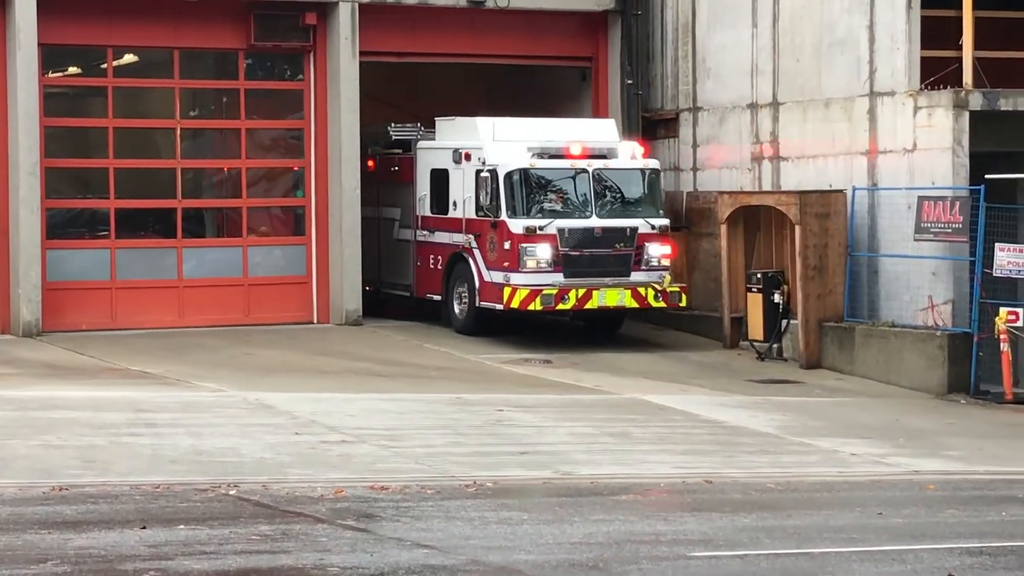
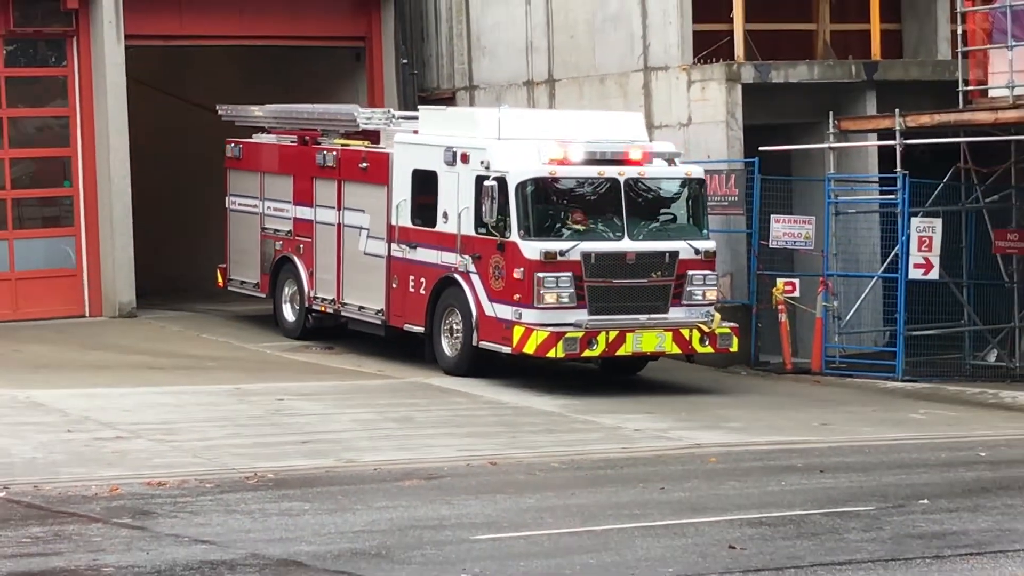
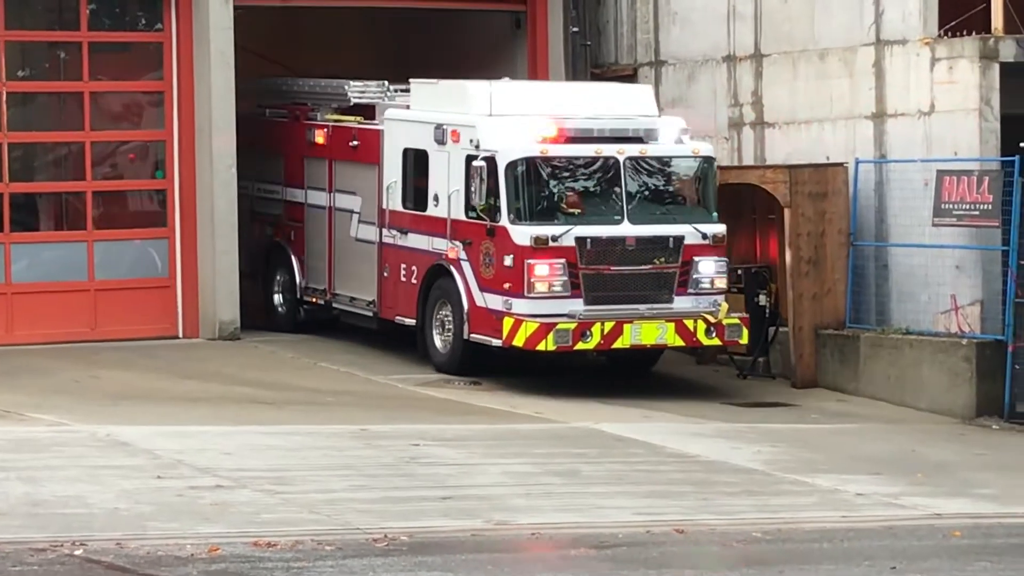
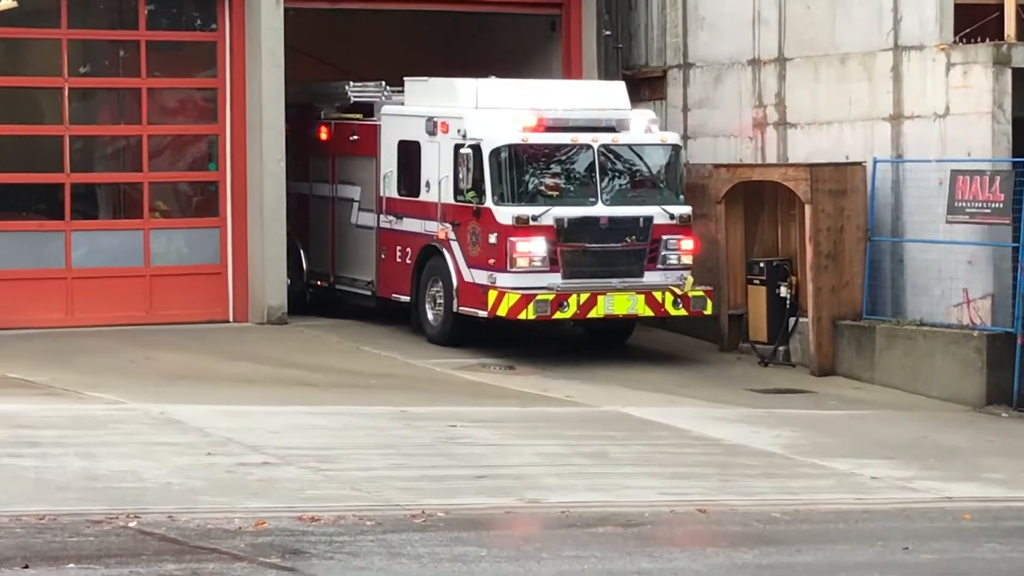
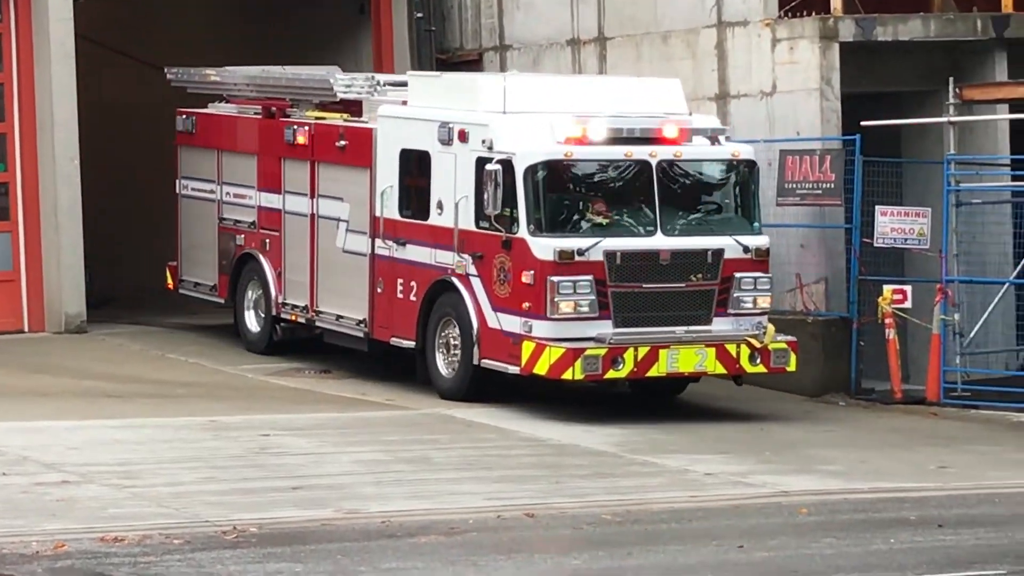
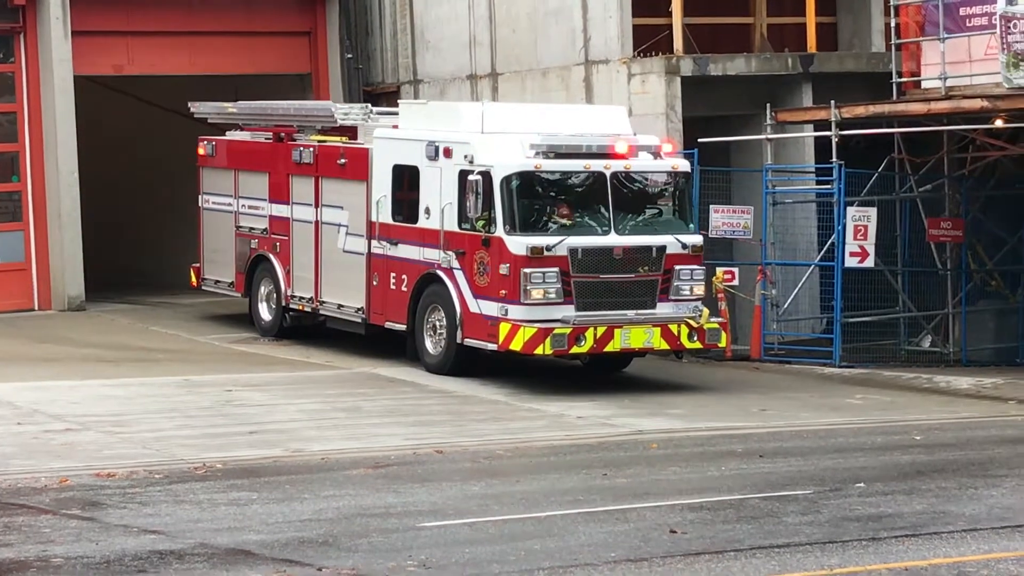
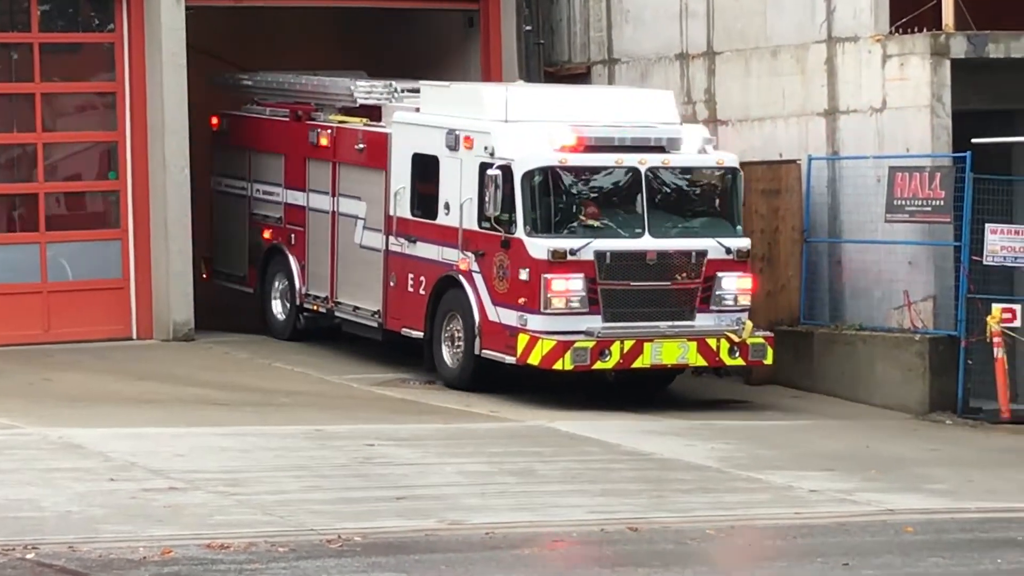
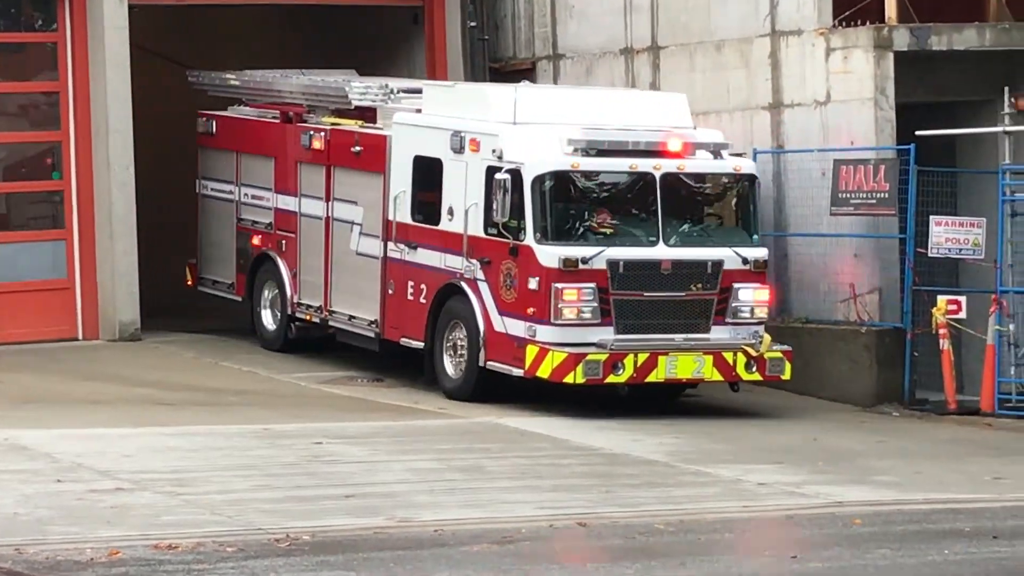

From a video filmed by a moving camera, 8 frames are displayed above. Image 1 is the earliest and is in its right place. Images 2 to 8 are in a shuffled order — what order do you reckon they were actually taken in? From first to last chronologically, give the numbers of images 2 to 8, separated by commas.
4, 3, 7, 8, 5, 2, 6
